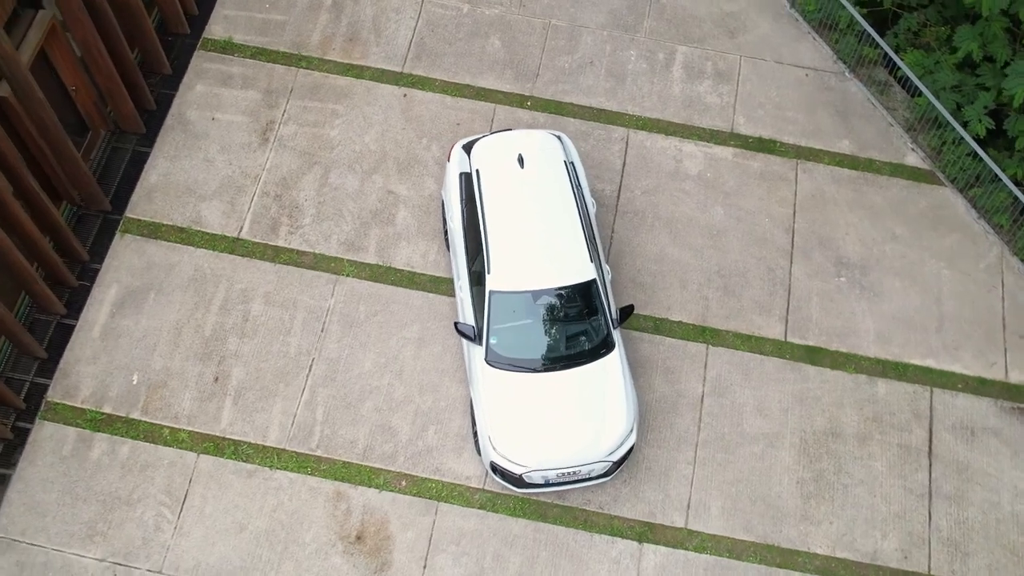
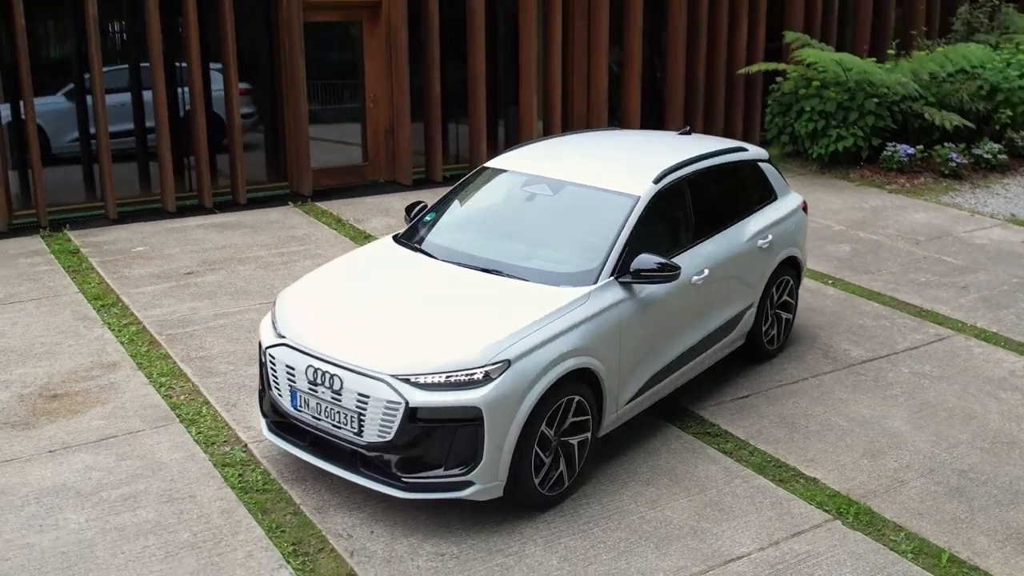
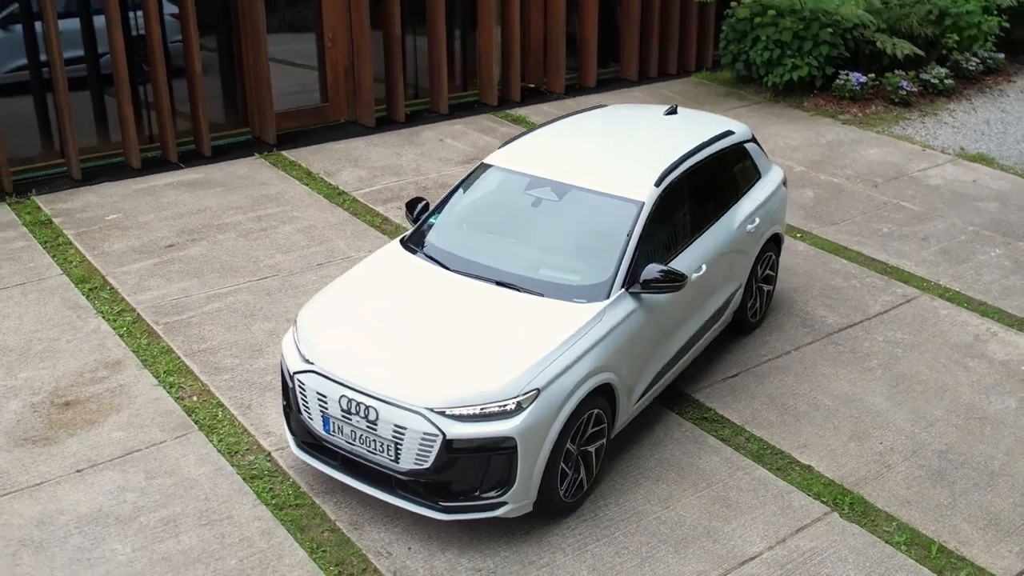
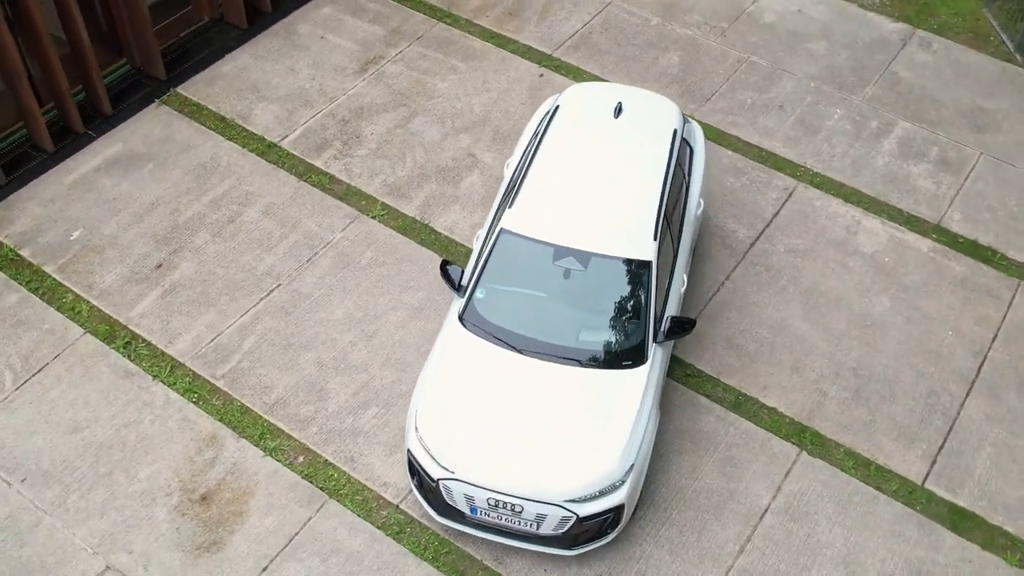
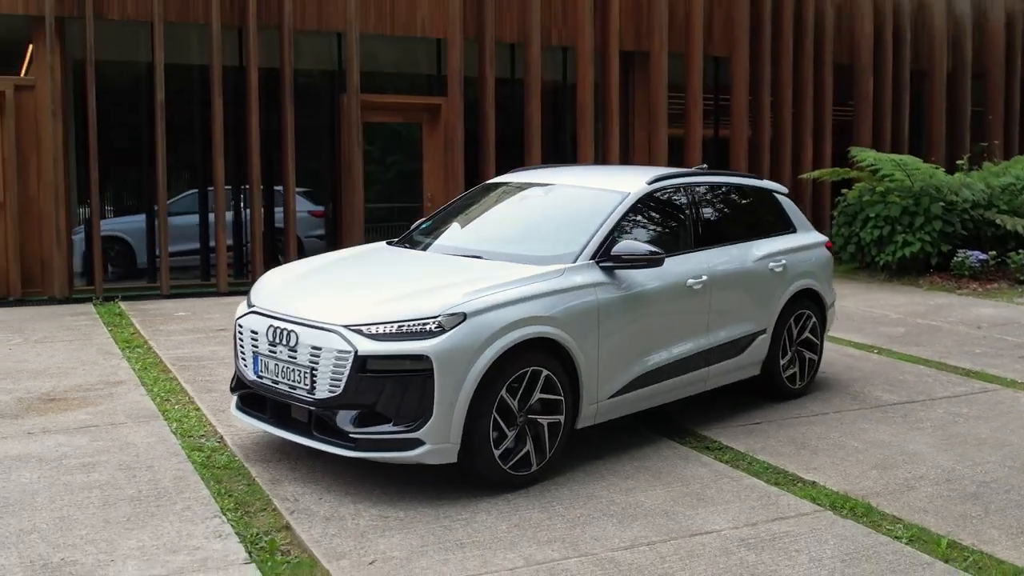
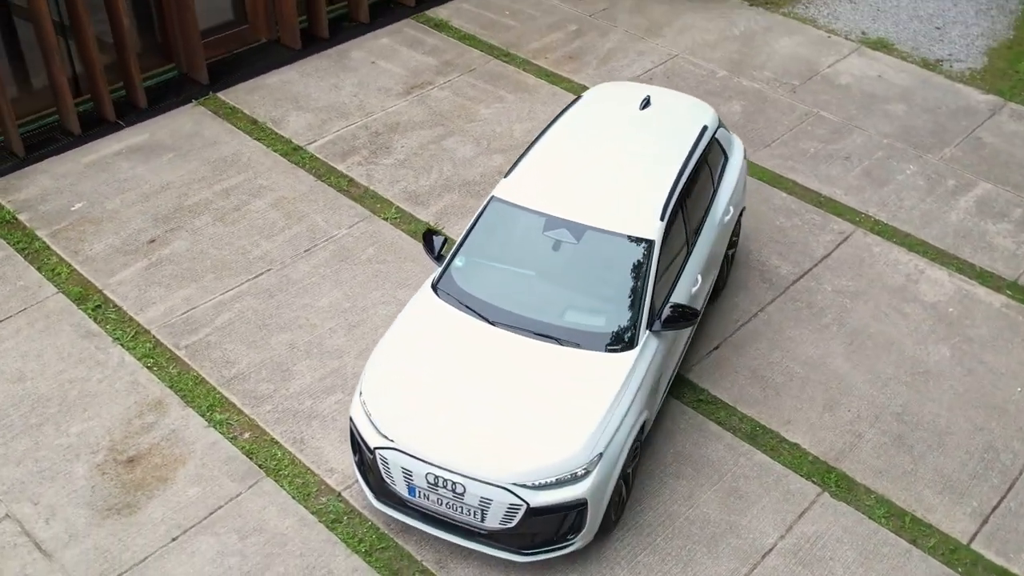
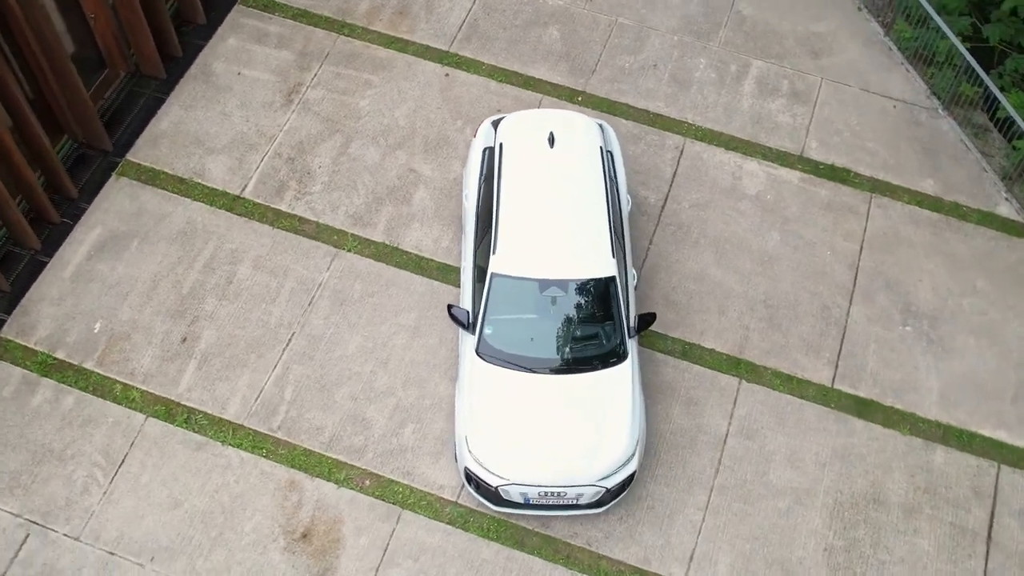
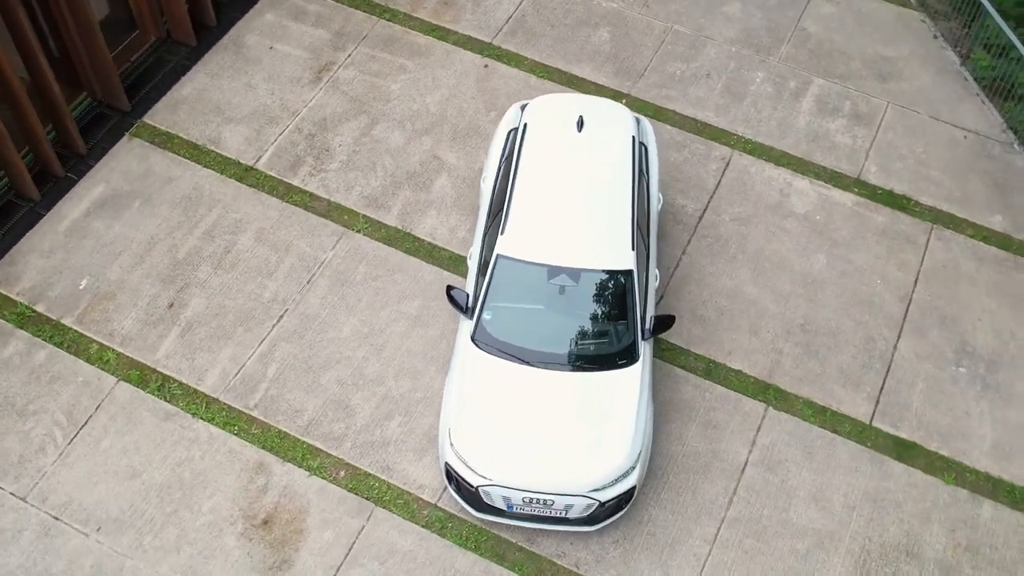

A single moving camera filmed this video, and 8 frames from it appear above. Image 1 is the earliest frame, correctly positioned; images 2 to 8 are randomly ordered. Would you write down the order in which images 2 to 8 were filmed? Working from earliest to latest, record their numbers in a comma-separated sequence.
7, 8, 4, 6, 3, 2, 5
